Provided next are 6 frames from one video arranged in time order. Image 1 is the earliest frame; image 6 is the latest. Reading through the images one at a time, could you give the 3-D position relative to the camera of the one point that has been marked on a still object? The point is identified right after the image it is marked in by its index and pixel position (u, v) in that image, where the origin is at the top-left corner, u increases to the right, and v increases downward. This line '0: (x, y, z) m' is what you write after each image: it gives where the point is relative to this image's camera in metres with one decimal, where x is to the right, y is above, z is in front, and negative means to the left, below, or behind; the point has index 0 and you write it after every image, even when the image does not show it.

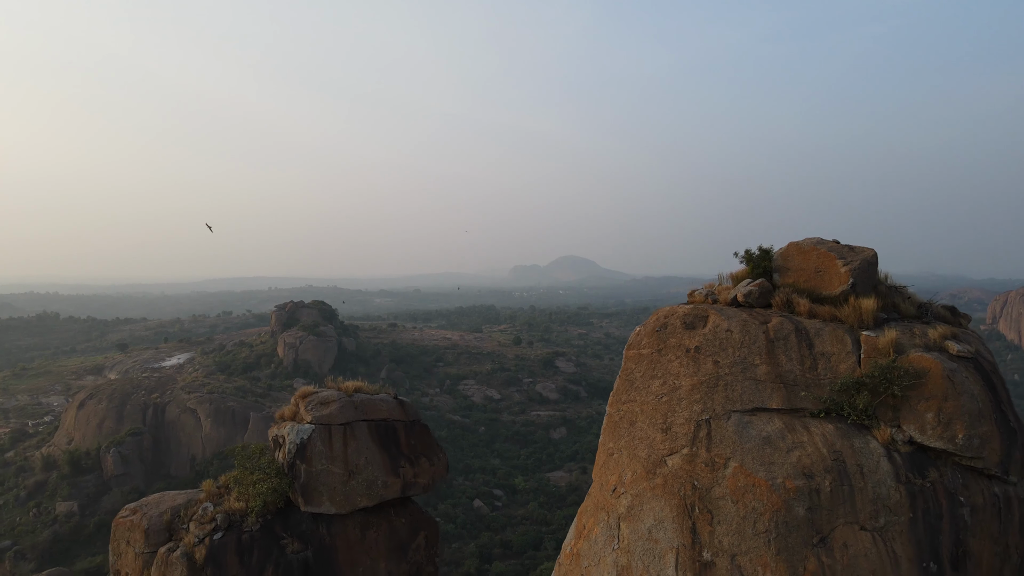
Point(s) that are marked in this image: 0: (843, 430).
0: (+1.6, -0.7, +2.6) m
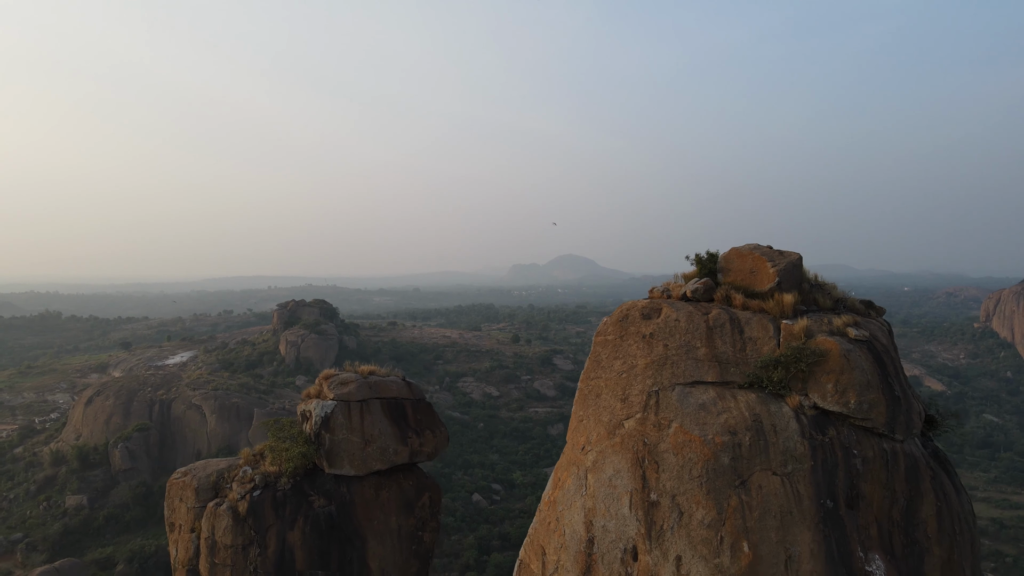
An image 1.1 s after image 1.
0: (+1.5, -0.7, +3.3) m
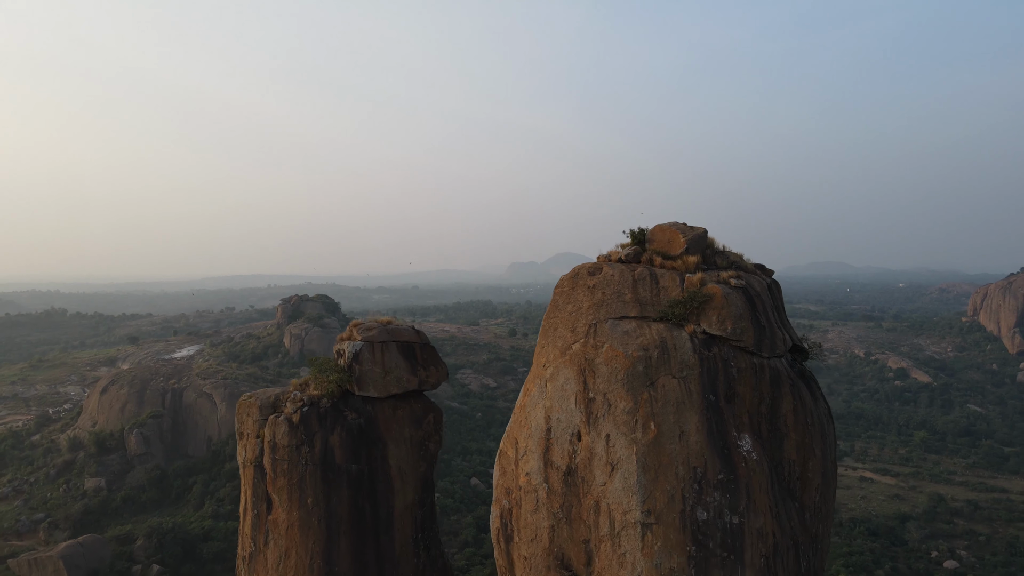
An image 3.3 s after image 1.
0: (+1.4, -0.3, +4.6) m
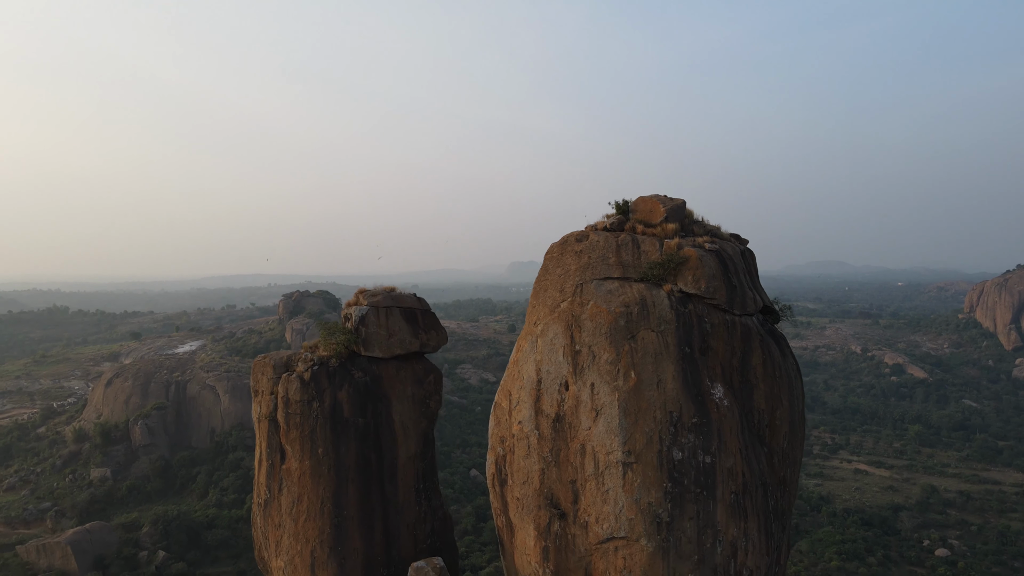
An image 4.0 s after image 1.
0: (+1.3, 0.0, +5.1) m
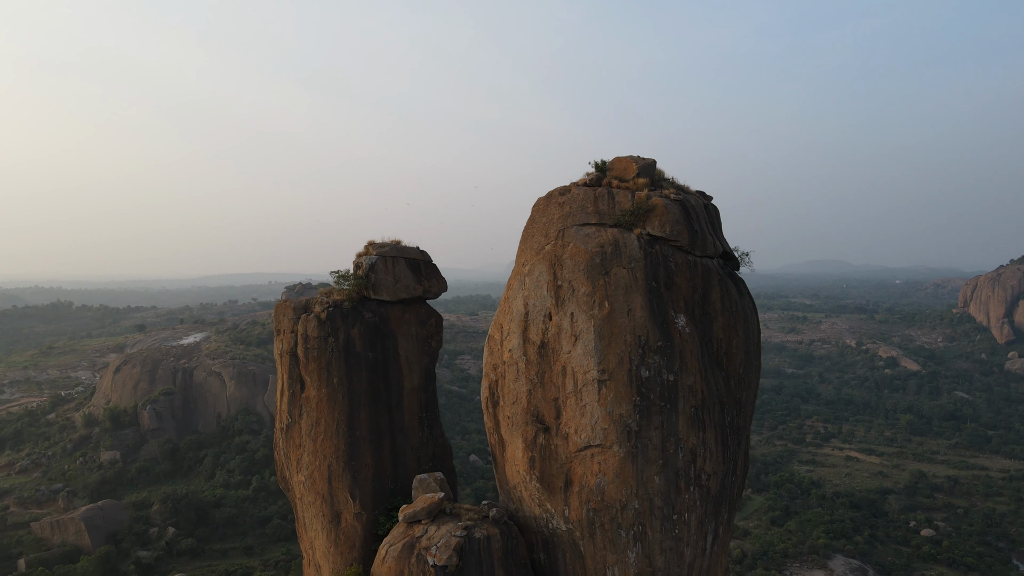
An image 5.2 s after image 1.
0: (+1.2, +0.6, +5.9) m
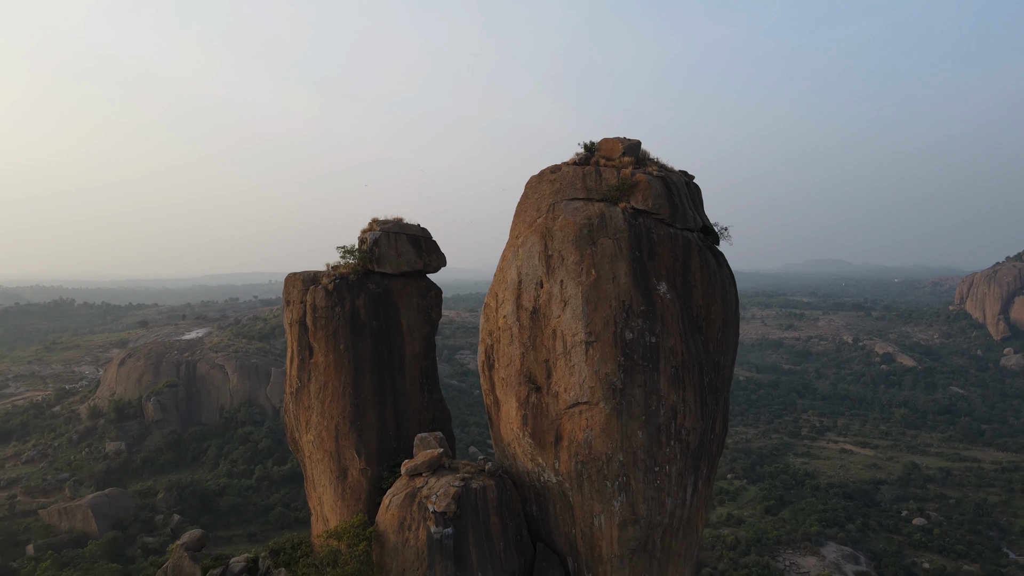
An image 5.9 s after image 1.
0: (+1.1, +1.0, +6.3) m
